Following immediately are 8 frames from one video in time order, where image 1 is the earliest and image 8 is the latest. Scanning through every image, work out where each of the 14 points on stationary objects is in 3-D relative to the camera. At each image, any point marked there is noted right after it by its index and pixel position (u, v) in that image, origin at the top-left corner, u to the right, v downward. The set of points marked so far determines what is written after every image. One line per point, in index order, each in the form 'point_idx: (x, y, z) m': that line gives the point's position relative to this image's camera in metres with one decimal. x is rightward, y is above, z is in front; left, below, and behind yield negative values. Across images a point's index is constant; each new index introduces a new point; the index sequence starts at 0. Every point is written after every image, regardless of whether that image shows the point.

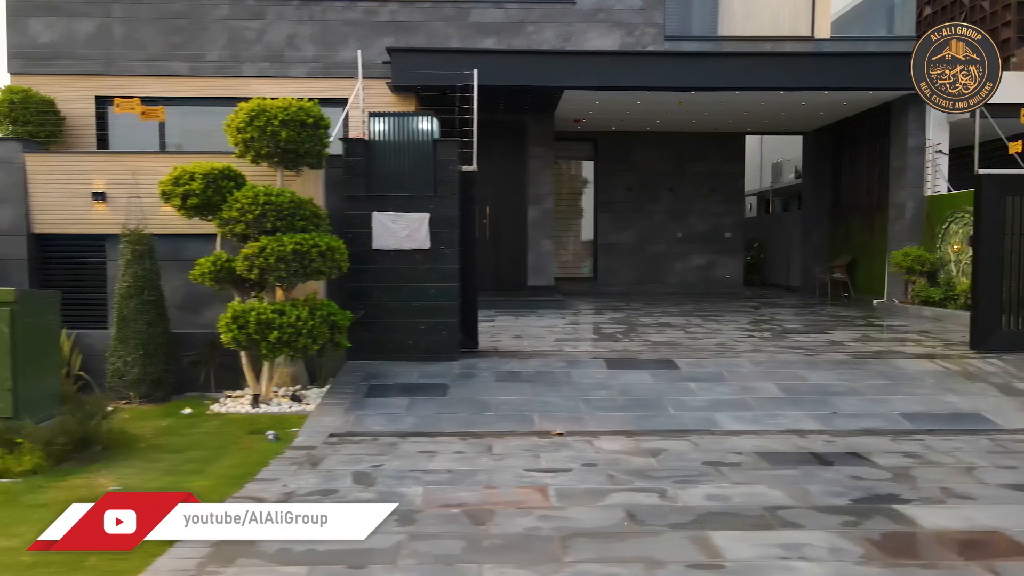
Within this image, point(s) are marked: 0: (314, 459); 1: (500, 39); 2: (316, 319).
0: (-1.8, -1.6, +6.2) m
1: (-0.4, +5.9, +15.8) m
2: (-2.2, -0.4, +7.7) m
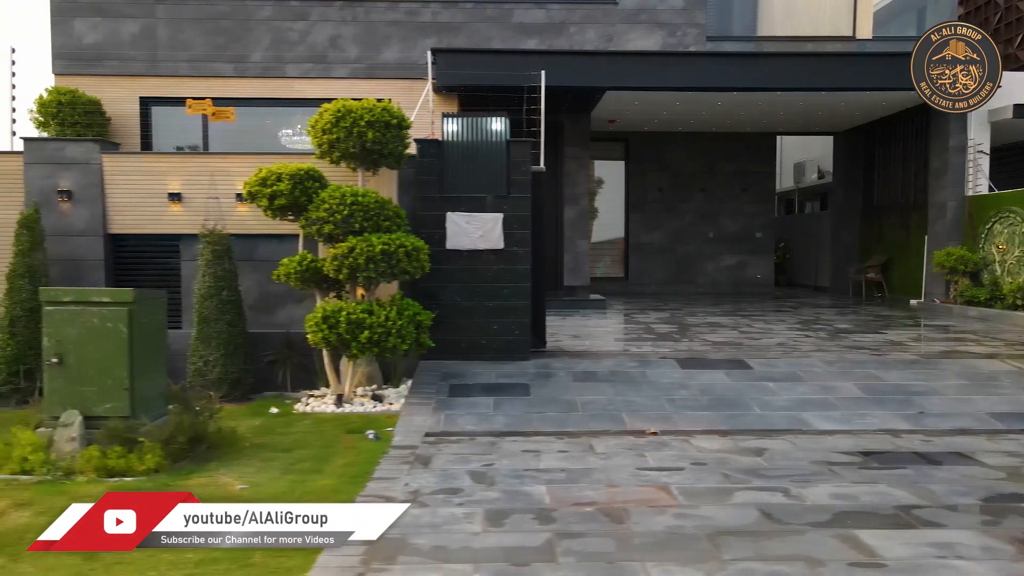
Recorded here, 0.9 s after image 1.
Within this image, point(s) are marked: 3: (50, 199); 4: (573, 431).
0: (-0.8, -1.6, +6.2) m
1: (+0.7, +5.9, +15.8) m
2: (-1.3, -0.4, +7.7) m
3: (-6.2, +1.2, +9.0) m
4: (+0.6, -1.5, +7.1) m
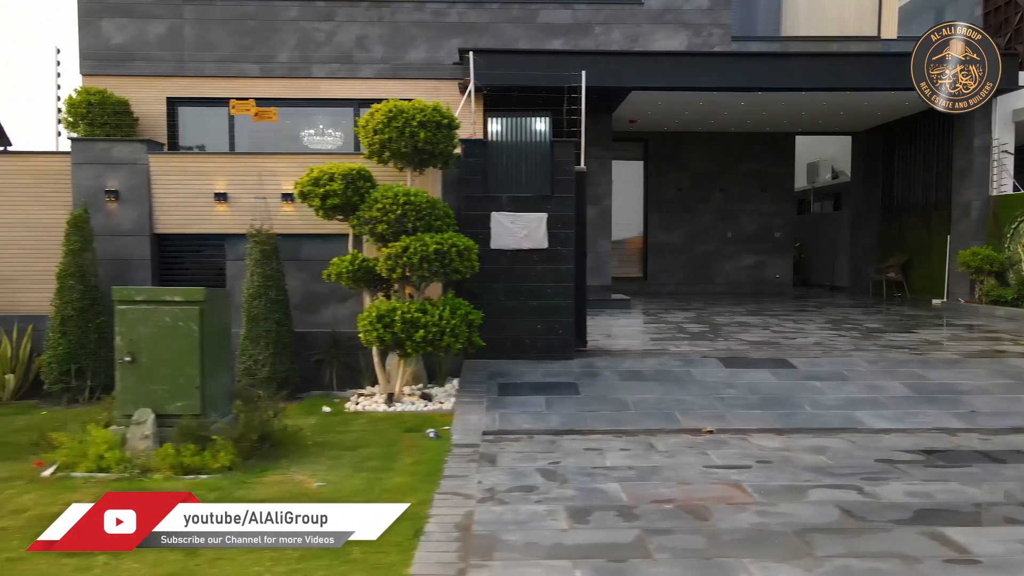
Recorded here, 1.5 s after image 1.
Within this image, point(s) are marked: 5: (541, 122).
0: (-0.2, -1.6, +6.2) m
1: (+1.3, +5.9, +15.8) m
2: (-0.6, -0.3, +7.7) m
3: (-5.6, +1.2, +9.0) m
4: (+1.2, -1.5, +7.1) m
5: (+0.4, +2.3, +9.4) m
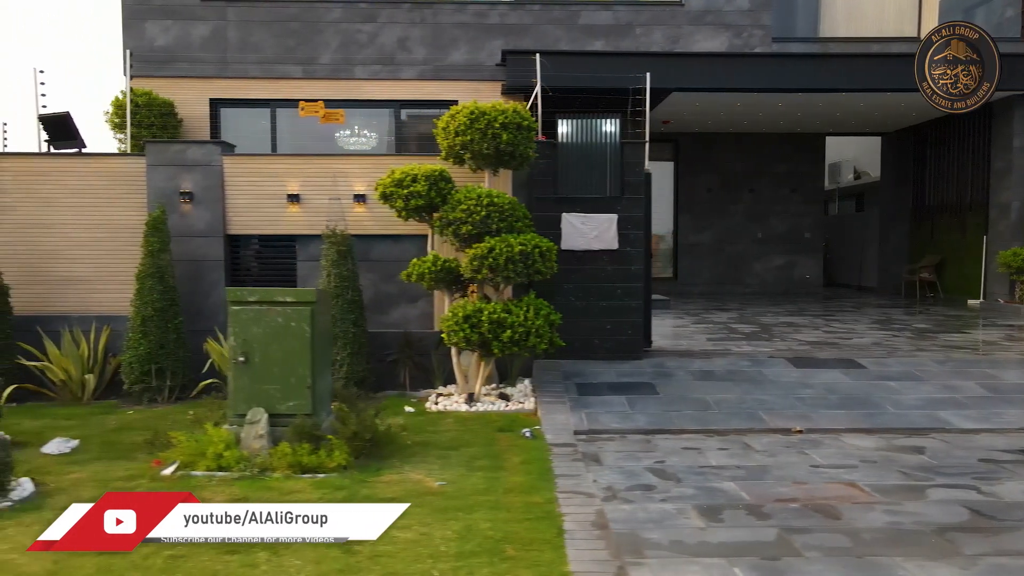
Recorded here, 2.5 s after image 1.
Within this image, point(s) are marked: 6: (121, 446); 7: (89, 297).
0: (+0.8, -1.6, +6.3) m
1: (+2.3, +5.9, +15.9) m
2: (+0.3, -0.4, +7.8) m
3: (-4.6, +1.2, +9.1) m
4: (+2.2, -1.5, +7.2) m
5: (+1.4, +2.3, +9.4) m
6: (-3.8, -1.5, +6.5) m
7: (-5.8, -0.1, +9.2) m
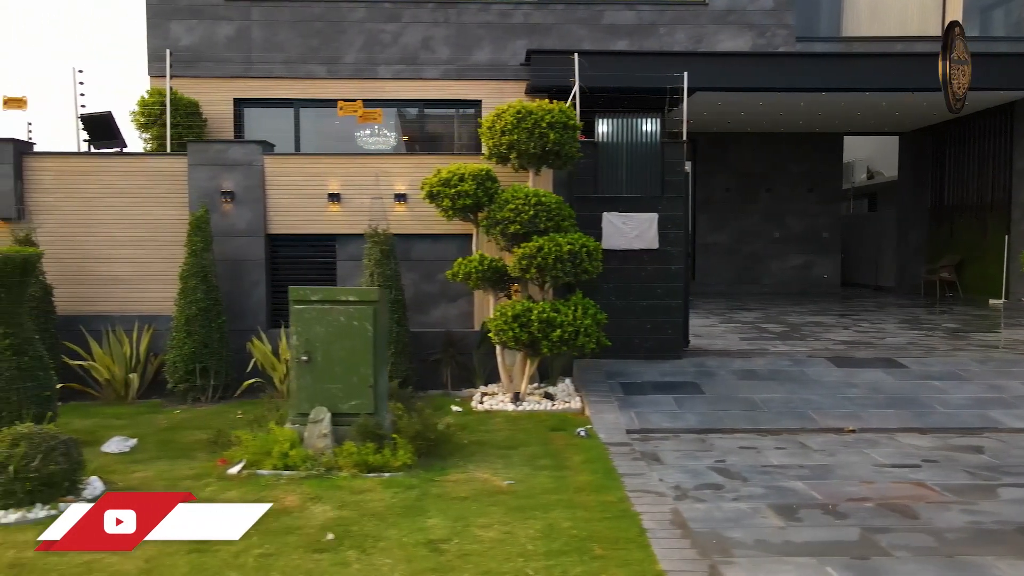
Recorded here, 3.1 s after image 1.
0: (+1.3, -1.6, +6.3) m
1: (+2.9, +5.9, +15.9) m
2: (+0.9, -0.3, +7.8) m
3: (-4.1, +1.2, +9.1) m
4: (+2.8, -1.5, +7.2) m
5: (+1.9, +2.3, +9.4) m
6: (-3.3, -1.5, +6.5) m
7: (-5.3, -0.1, +9.2) m
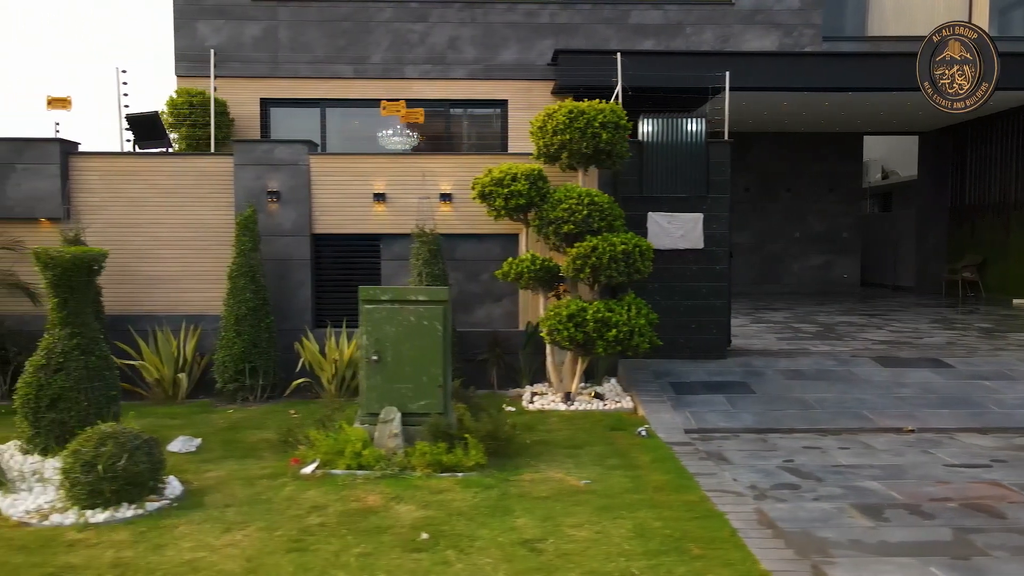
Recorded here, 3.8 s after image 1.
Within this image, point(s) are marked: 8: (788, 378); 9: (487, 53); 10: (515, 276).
0: (+1.9, -1.6, +6.3) m
1: (+3.5, +5.9, +15.9) m
2: (+1.5, -0.3, +7.8) m
3: (-3.4, +1.2, +9.1) m
4: (+3.4, -1.5, +7.2) m
5: (+2.6, +2.3, +9.4) m
6: (-2.6, -1.5, +6.5) m
7: (-4.6, -0.1, +9.2) m
8: (+3.6, -1.2, +8.7) m
9: (-0.6, +5.4, +15.5) m
10: (0.0, +0.1, +8.0) m
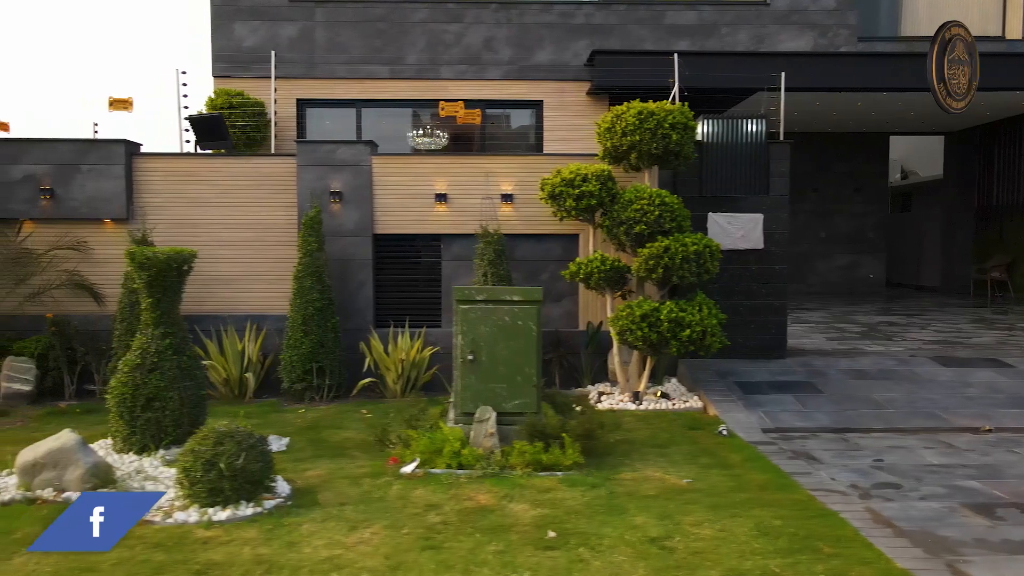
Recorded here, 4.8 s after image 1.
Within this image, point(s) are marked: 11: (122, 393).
0: (+2.8, -1.6, +6.3) m
1: (+4.4, +5.9, +15.9) m
2: (+2.3, -0.3, +7.8) m
3: (-2.6, +1.2, +9.2) m
4: (+4.2, -1.5, +7.2) m
5: (+3.4, +2.3, +9.4) m
6: (-1.8, -1.5, +6.5) m
7: (-3.8, -0.1, +9.3) m
8: (+4.4, -1.2, +8.7) m
9: (+0.3, +5.4, +15.5) m
10: (+0.9, +0.1, +8.1) m
11: (-3.6, -1.0, +6.1) m
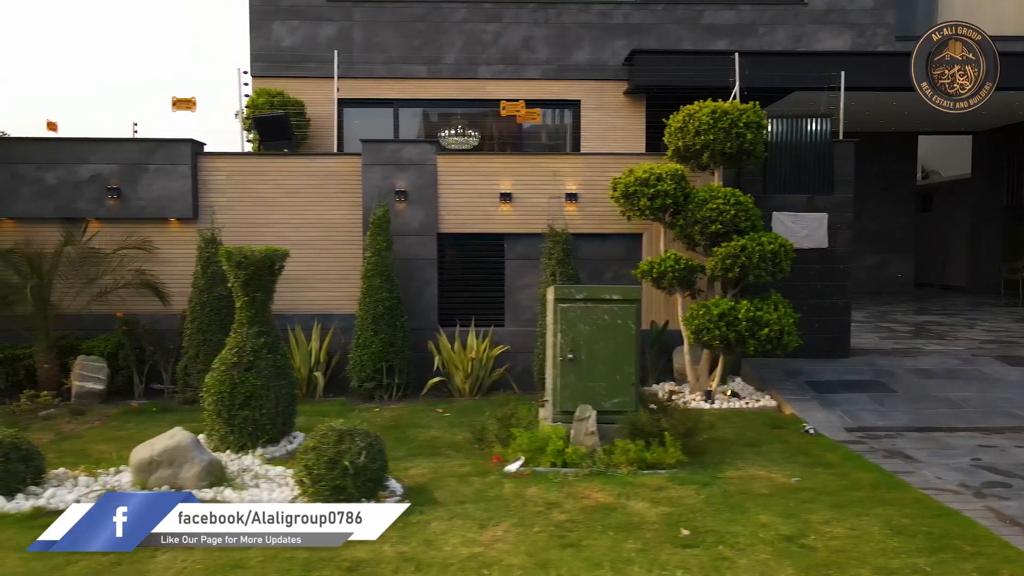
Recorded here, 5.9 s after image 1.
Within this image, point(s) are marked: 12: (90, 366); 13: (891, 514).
0: (+3.7, -1.6, +6.3) m
1: (+5.3, +5.9, +15.9) m
2: (+3.2, -0.3, +7.8) m
3: (-1.7, +1.2, +9.2) m
4: (+5.1, -1.5, +7.2) m
5: (+4.3, +2.3, +9.4) m
6: (-0.9, -1.5, +6.5) m
7: (-2.9, -0.1, +9.3) m
8: (+5.3, -1.2, +8.7) m
9: (+1.2, +5.5, +15.5) m
10: (+1.8, +0.2, +8.1) m
11: (-2.7, -0.9, +6.1) m
12: (-5.3, -1.0, +8.4) m
13: (+2.7, -1.6, +4.7) m
